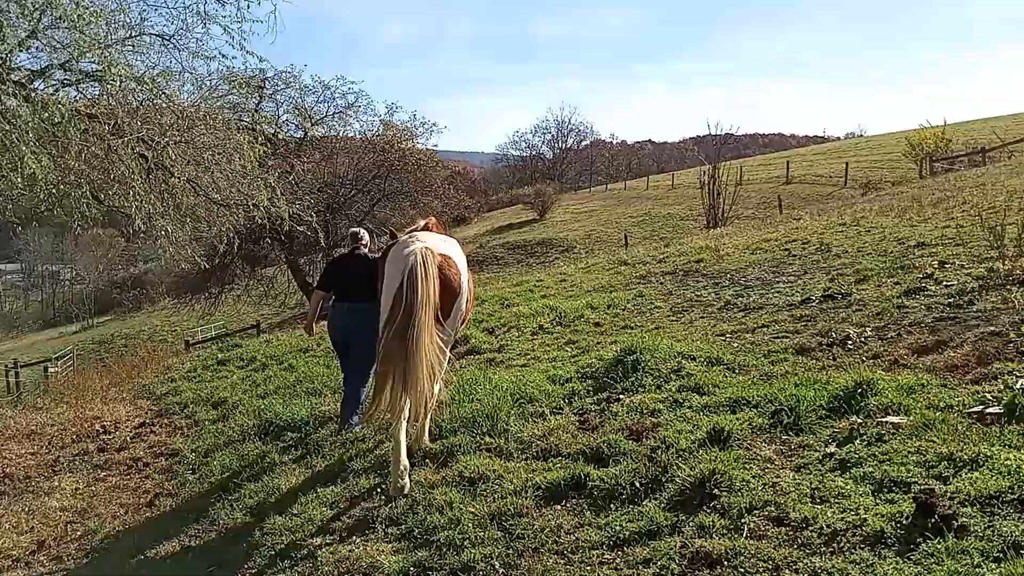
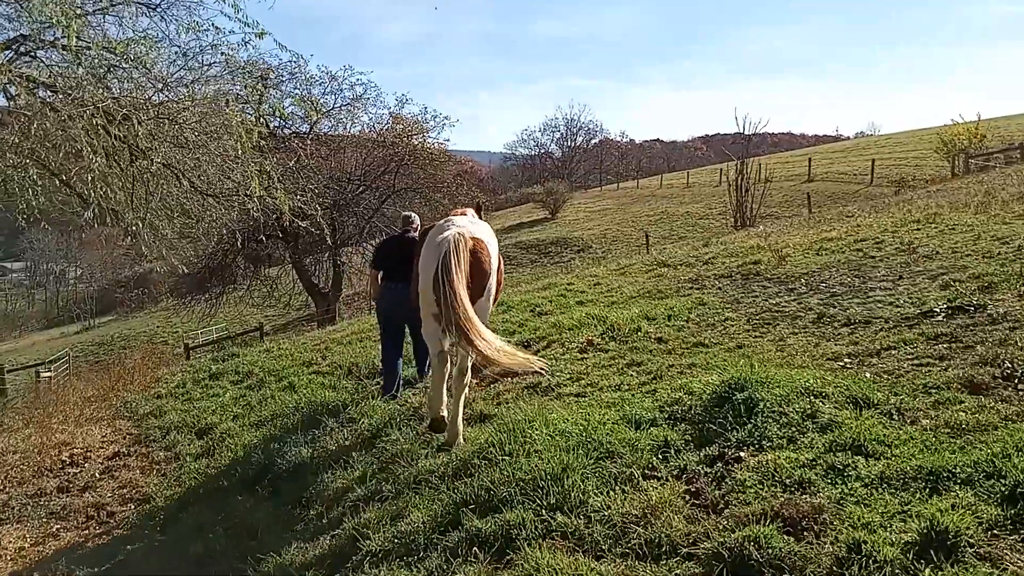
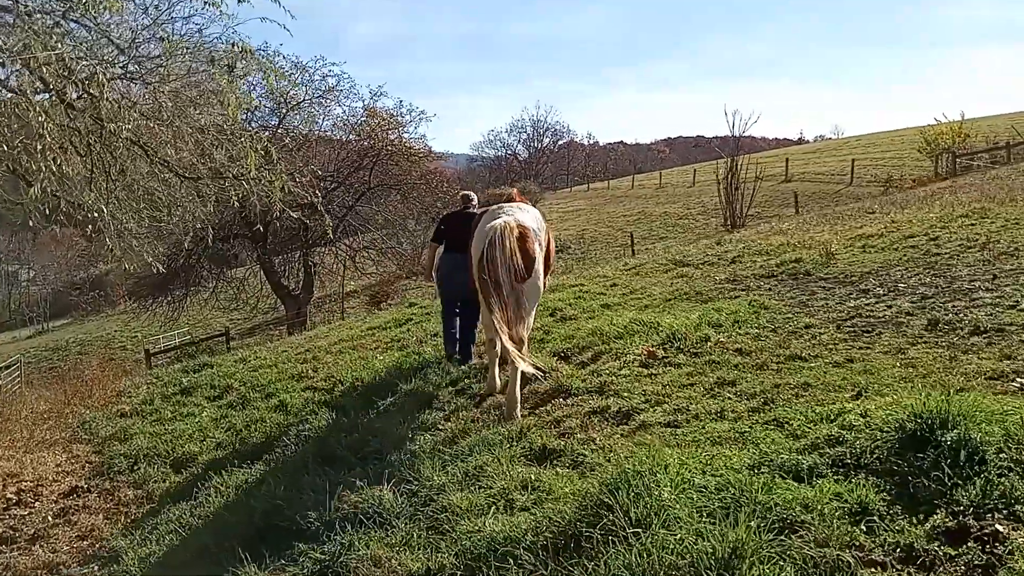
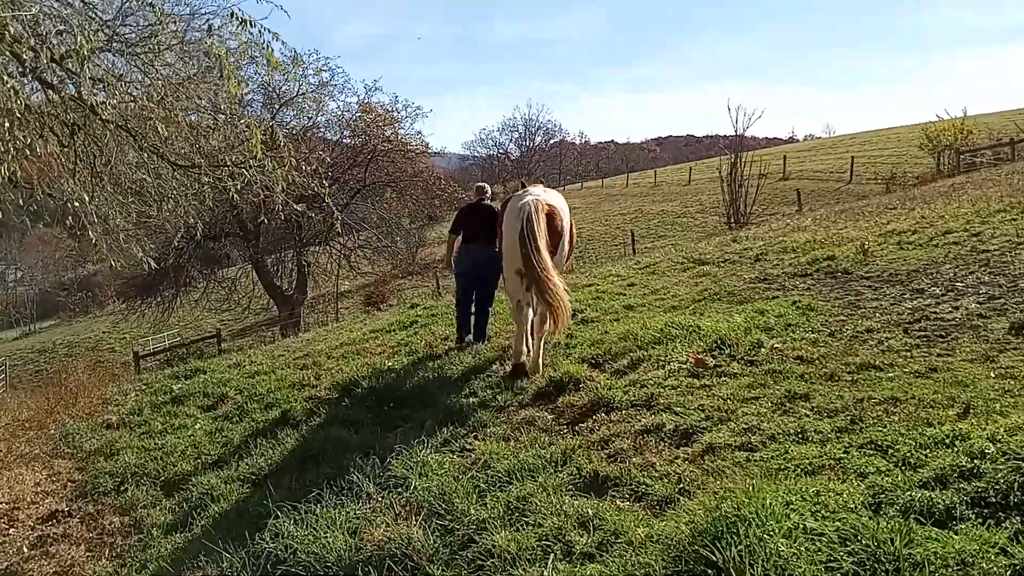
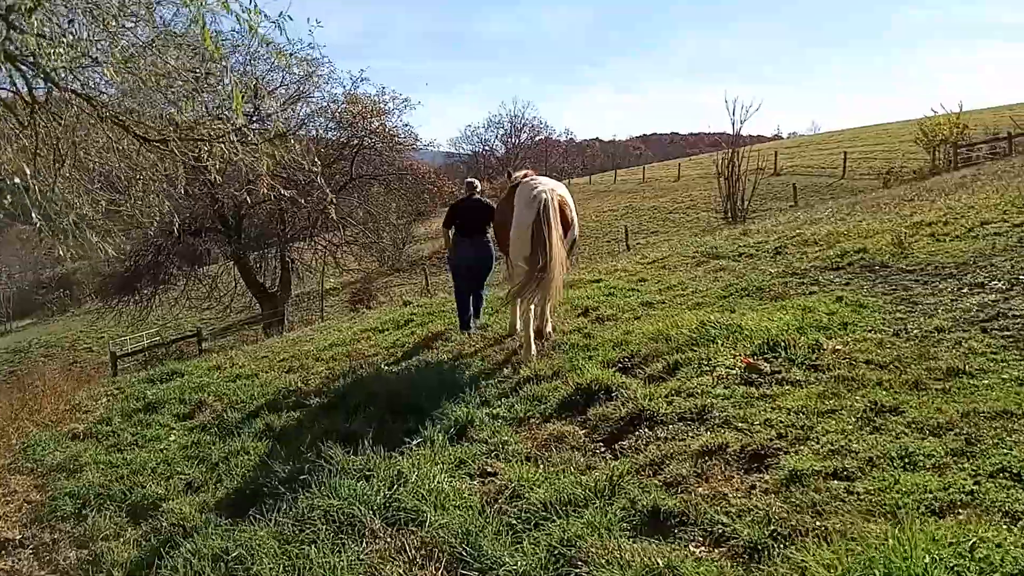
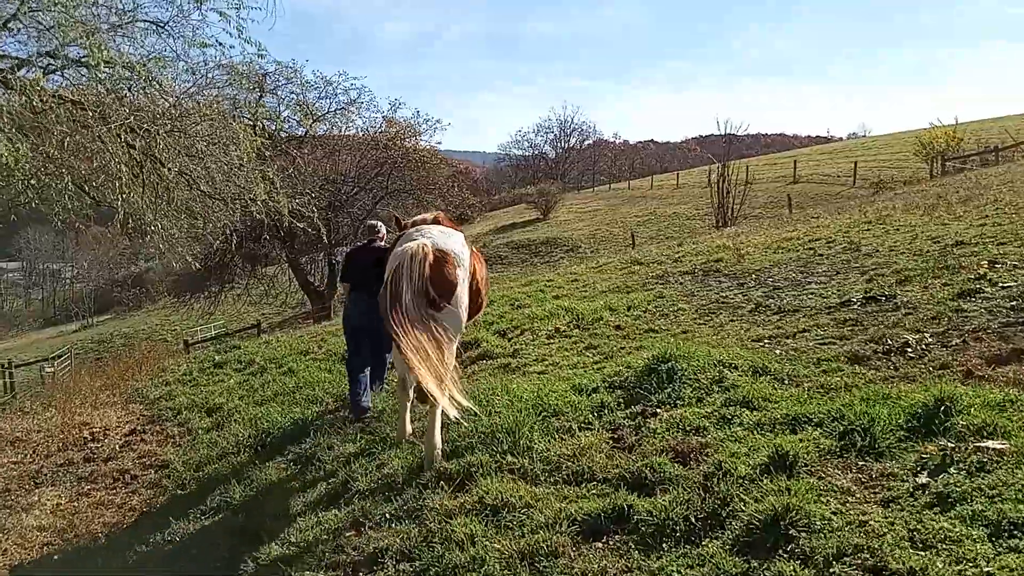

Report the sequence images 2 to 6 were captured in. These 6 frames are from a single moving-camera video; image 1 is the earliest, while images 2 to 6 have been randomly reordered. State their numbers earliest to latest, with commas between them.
6, 2, 3, 4, 5
